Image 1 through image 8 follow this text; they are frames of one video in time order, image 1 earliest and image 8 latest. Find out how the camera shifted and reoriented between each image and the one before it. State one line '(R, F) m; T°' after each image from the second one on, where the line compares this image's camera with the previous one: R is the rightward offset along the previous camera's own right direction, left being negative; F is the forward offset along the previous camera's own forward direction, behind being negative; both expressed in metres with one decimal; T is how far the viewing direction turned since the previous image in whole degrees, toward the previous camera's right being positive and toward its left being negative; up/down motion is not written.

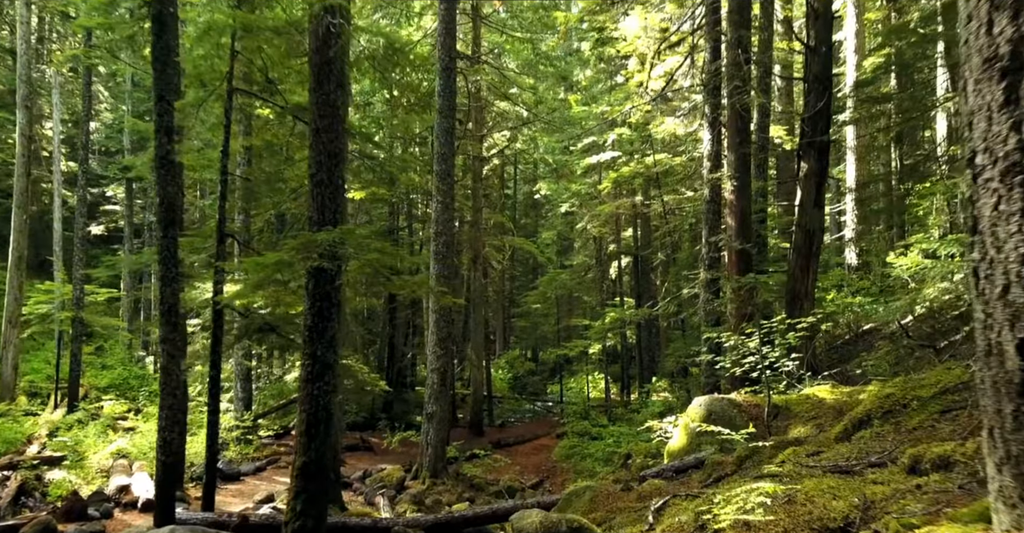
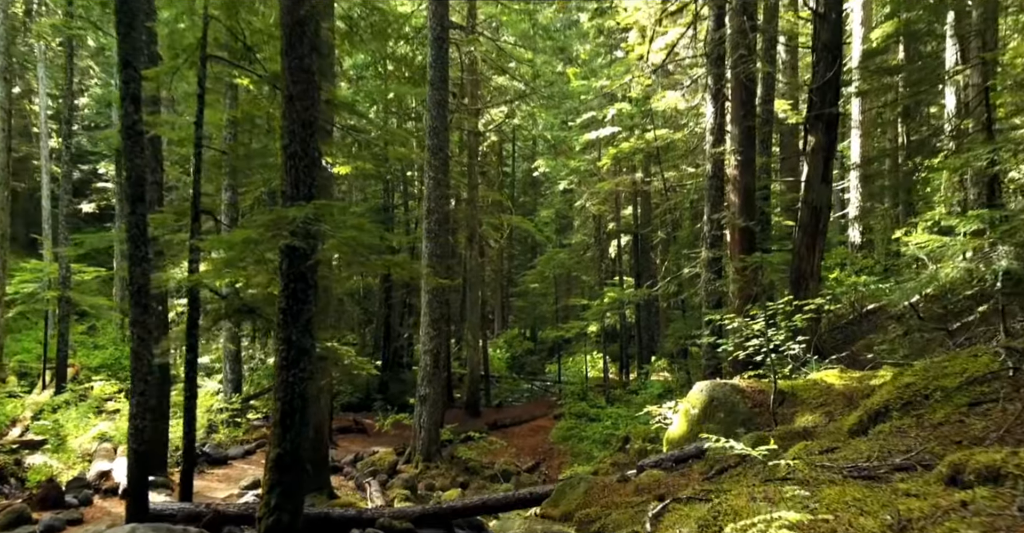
(+0.1, +0.5) m; 0°
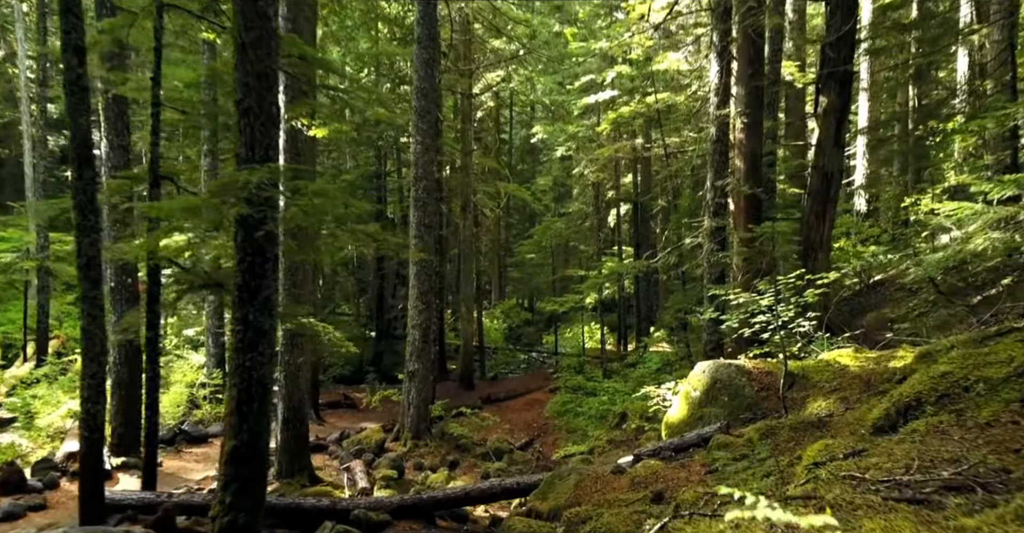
(+0.1, +0.8) m; 0°
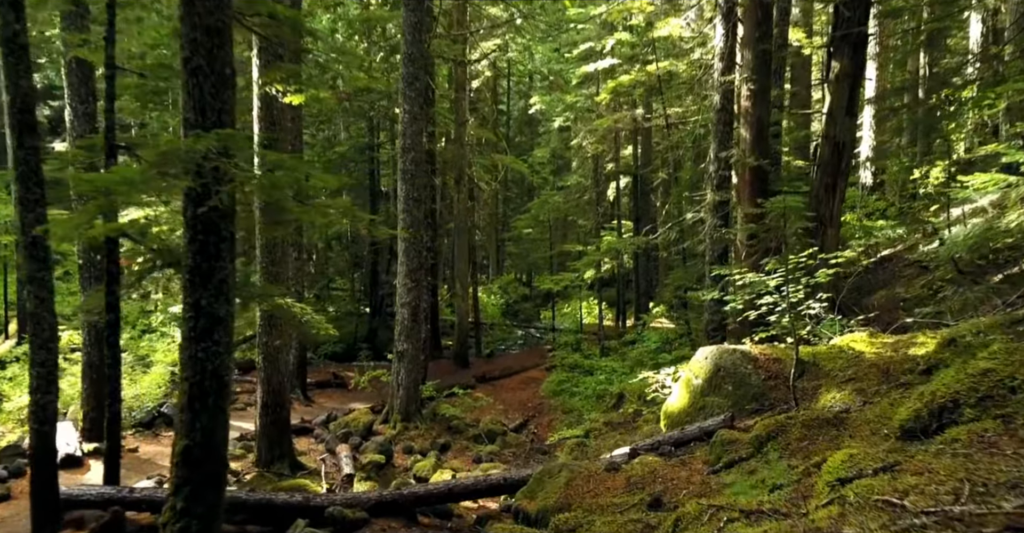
(+0.1, +0.7) m; 0°
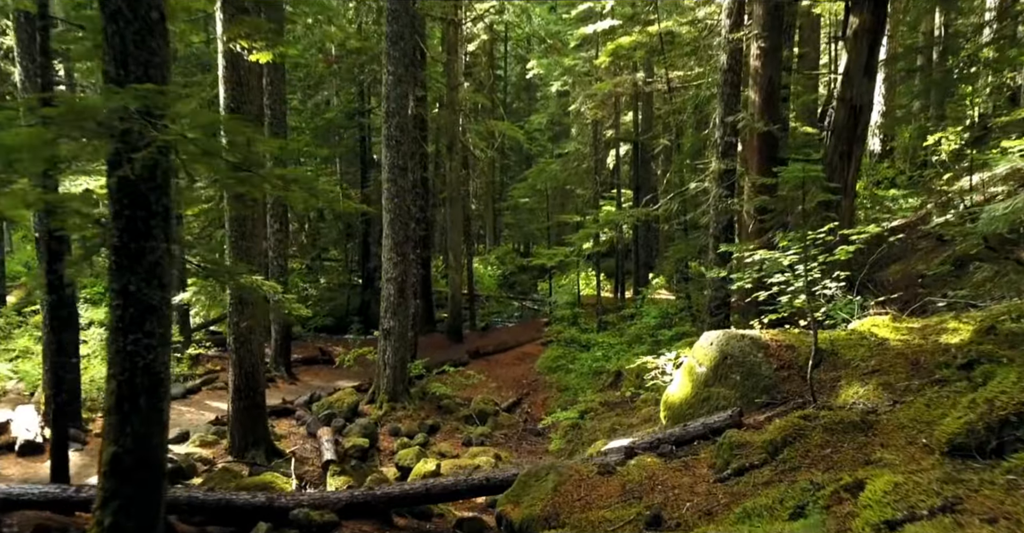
(+0.1, +0.8) m; 0°
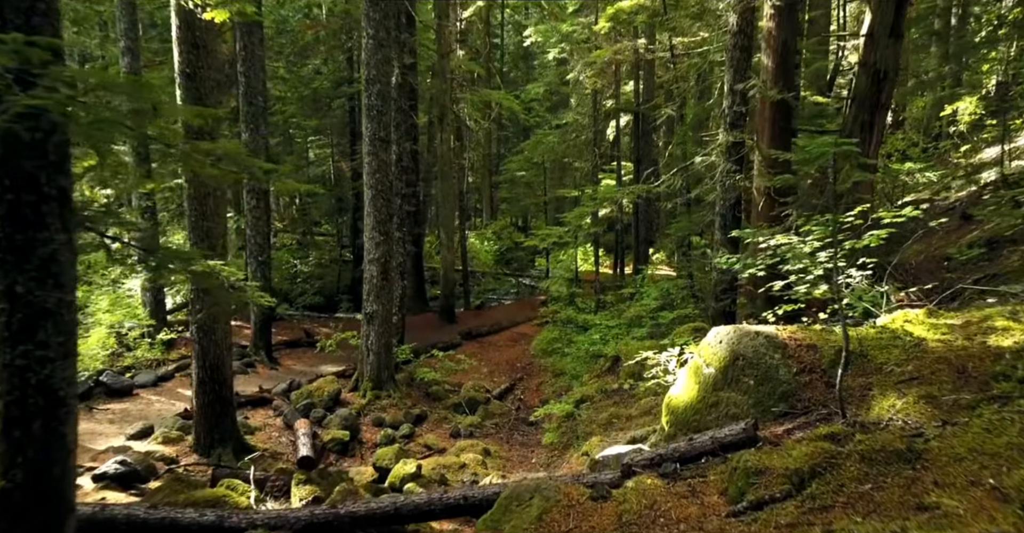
(+0.1, +0.9) m; 0°
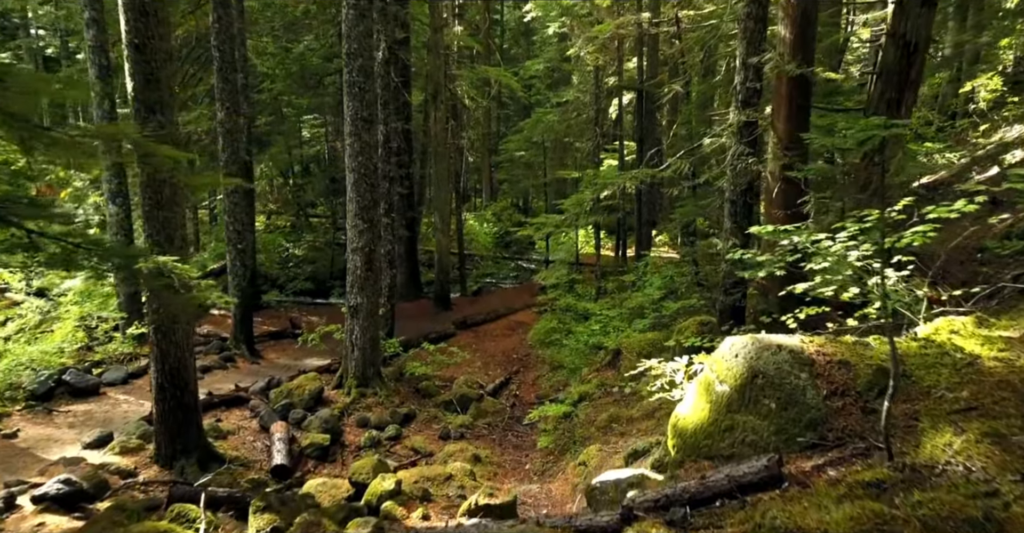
(+0.1, +0.9) m; 0°
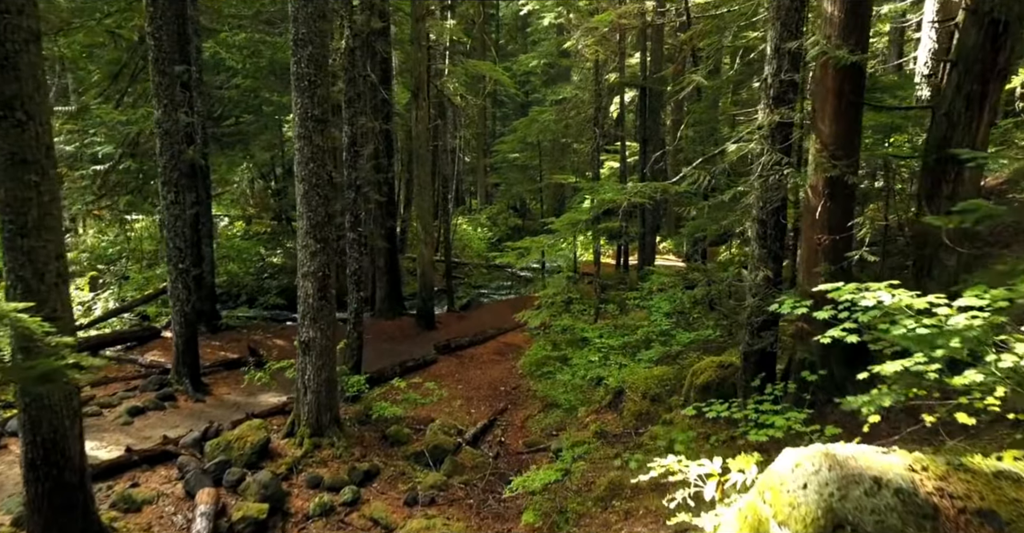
(+0.2, +2.0) m; 0°
